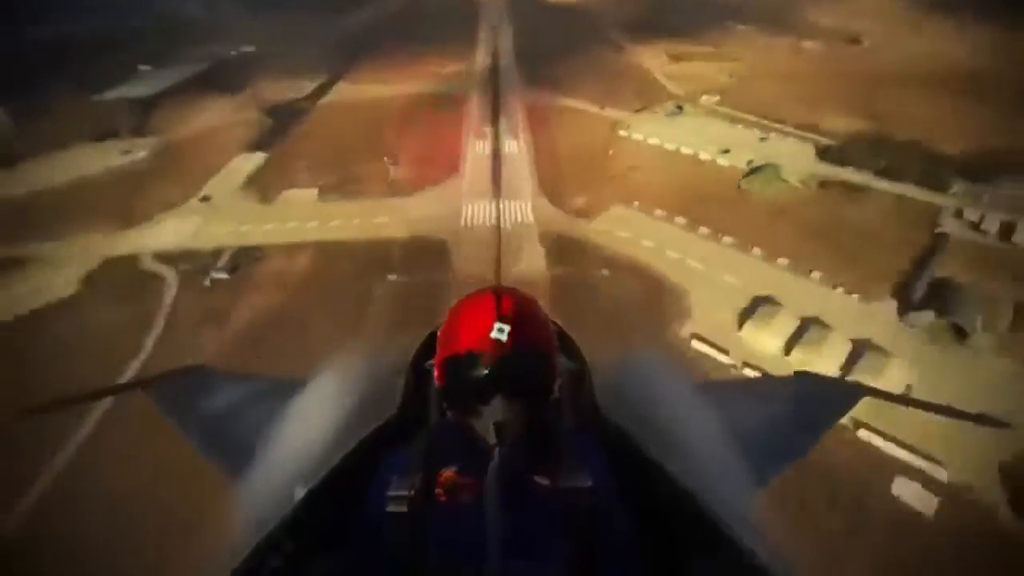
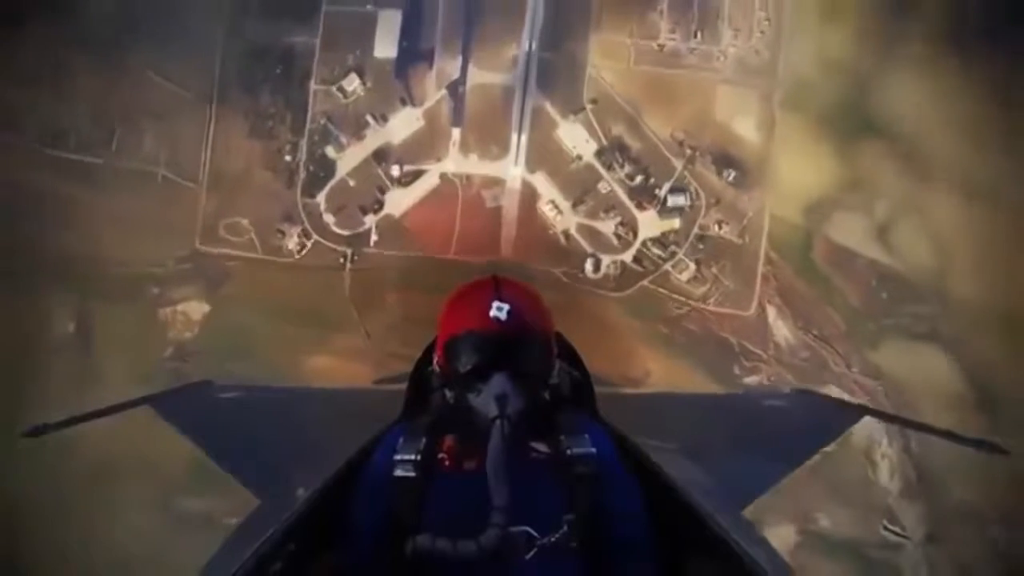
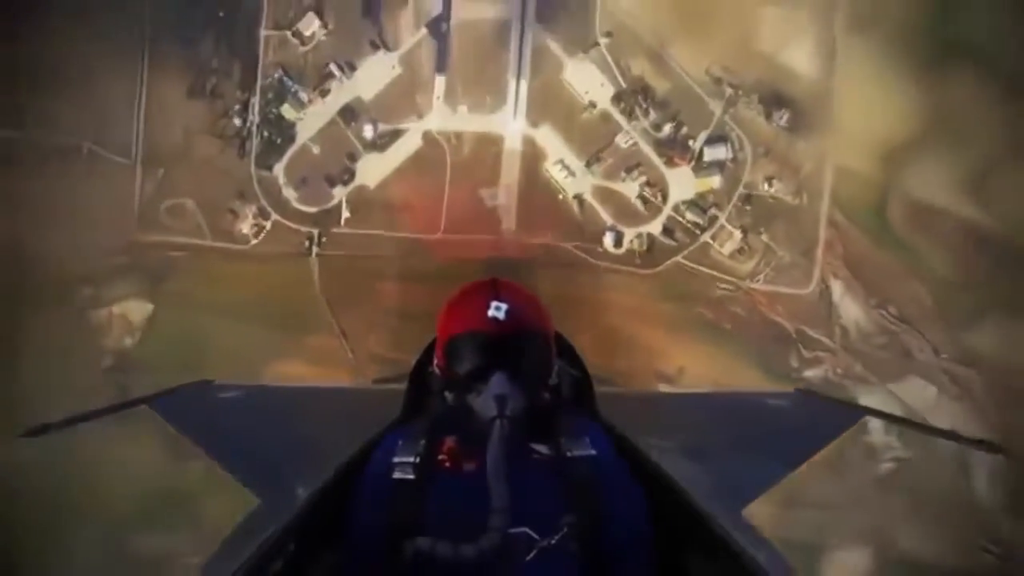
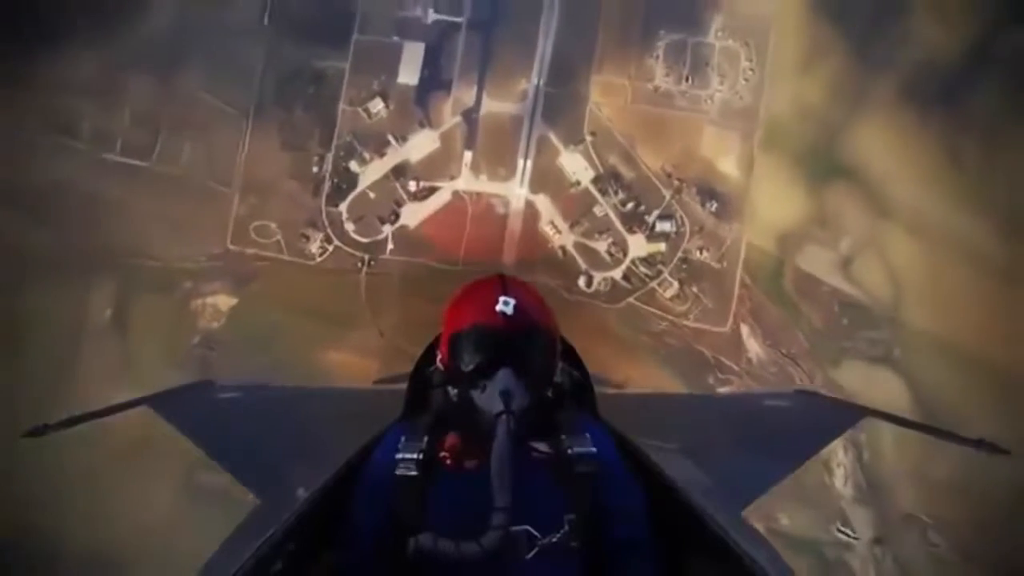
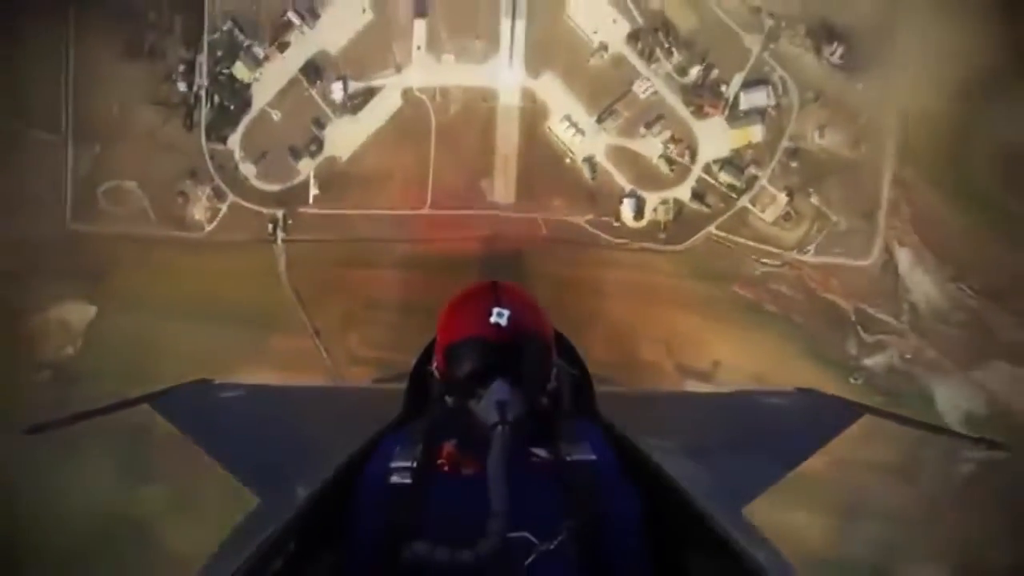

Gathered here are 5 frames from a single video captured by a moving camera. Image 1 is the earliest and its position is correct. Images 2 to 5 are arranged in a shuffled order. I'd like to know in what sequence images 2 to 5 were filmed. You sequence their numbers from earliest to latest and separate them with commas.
5, 3, 2, 4
